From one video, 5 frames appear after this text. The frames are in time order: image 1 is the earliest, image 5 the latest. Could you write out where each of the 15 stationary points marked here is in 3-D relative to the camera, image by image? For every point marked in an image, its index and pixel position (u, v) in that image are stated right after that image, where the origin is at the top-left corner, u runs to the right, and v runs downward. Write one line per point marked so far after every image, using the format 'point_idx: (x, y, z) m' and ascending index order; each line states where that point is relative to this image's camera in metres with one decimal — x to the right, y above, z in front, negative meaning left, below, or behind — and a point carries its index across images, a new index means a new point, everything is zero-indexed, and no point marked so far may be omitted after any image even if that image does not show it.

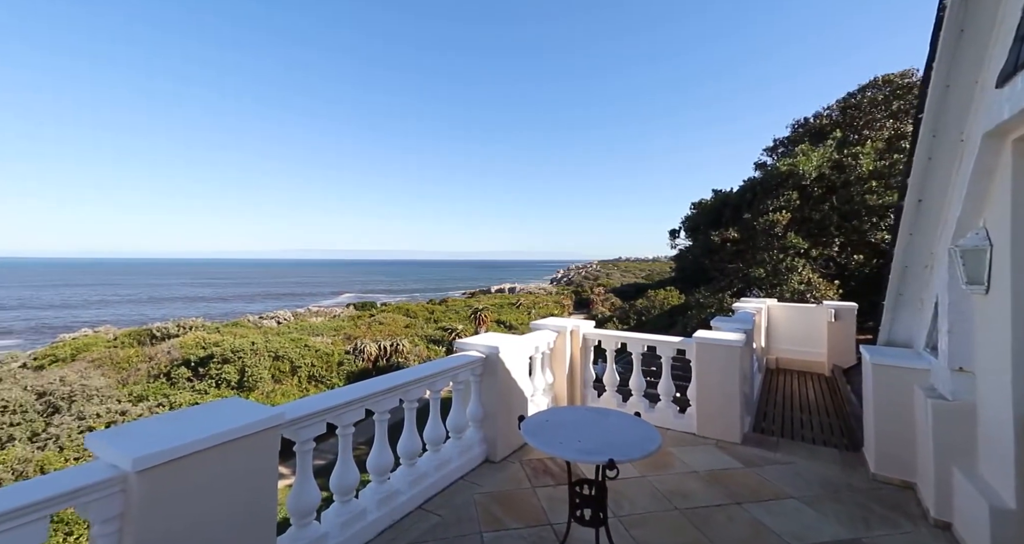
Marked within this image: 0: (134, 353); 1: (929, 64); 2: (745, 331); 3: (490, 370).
0: (-12.6, -2.7, +16.6) m
1: (+2.6, +1.3, +2.9) m
2: (+1.8, -0.5, +3.6) m
3: (-0.2, -0.7, +3.4) m
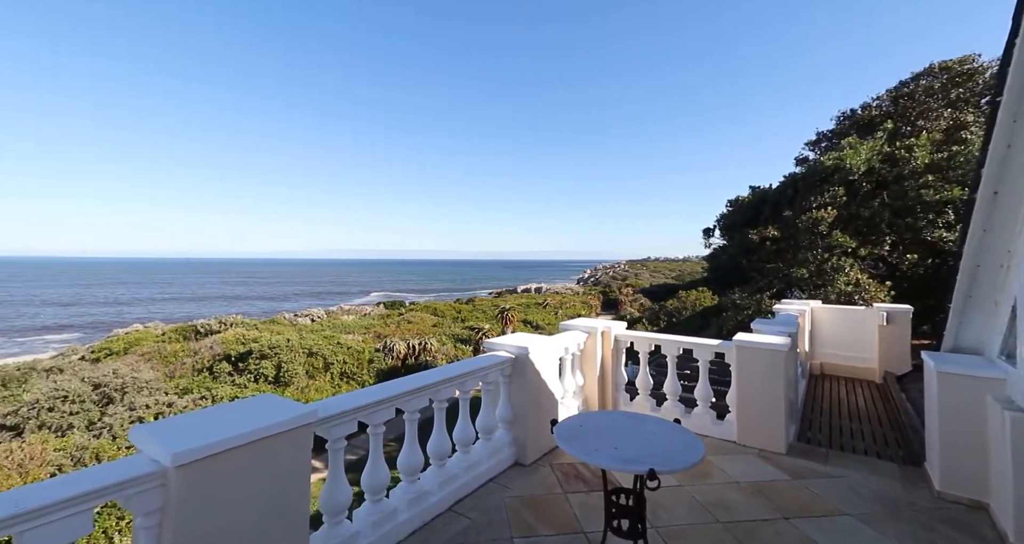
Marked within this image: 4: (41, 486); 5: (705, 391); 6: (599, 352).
0: (-11.7, -2.7, +17.2) m
1: (+2.8, +1.3, +2.7) m
2: (+2.0, -0.5, +3.4) m
3: (0.0, -0.7, +3.3) m
4: (-1.6, -0.7, +1.6) m
5: (+1.4, -0.8, +3.4) m
6: (+0.7, -0.7, +4.1) m
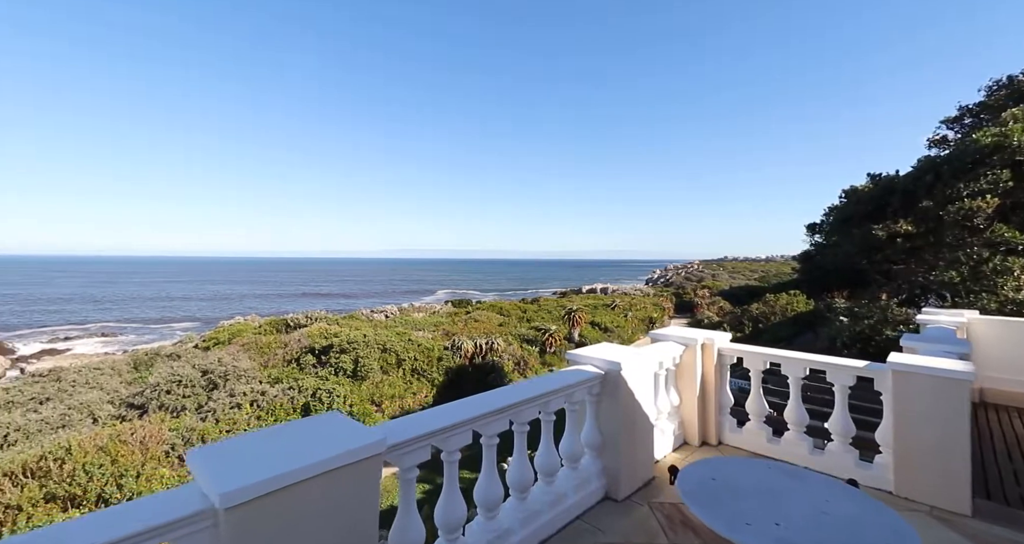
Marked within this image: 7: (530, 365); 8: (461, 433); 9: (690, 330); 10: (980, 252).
0: (-9.2, -2.6, +18.2) m
1: (+3.2, +1.3, +1.9) m
2: (+2.5, -0.5, +2.7) m
3: (+0.6, -0.7, +2.9) m
4: (-1.3, -0.7, +1.4) m
5: (+1.9, -0.9, +2.7) m
6: (+1.4, -0.7, +3.5) m
7: (+0.6, -3.5, +17.8) m
8: (-0.2, -0.7, +2.2) m
9: (+1.3, -0.4, +3.6) m
10: (+7.0, +0.3, +7.6) m
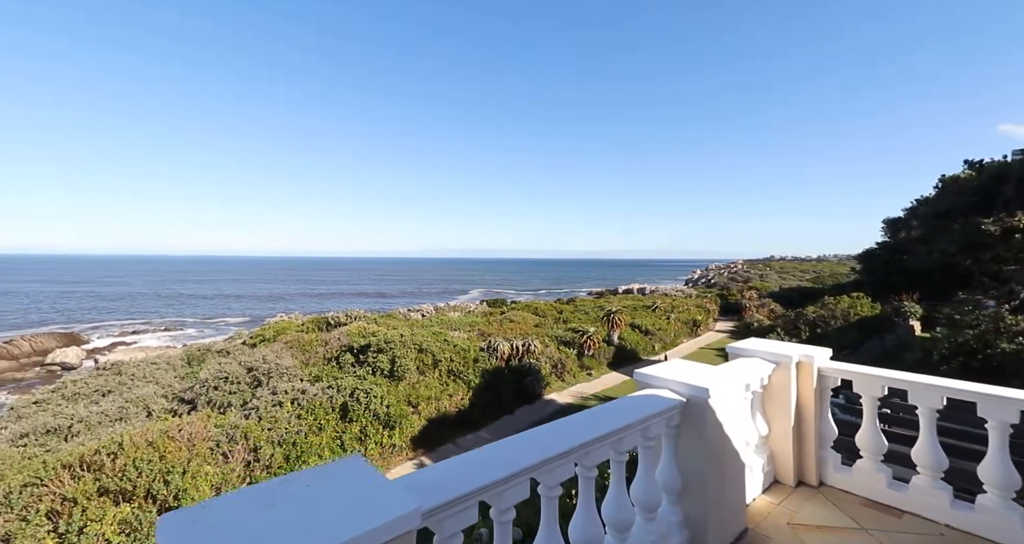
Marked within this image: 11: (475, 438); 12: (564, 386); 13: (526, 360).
0: (-7.8, -2.6, +18.3) m
1: (+3.4, +1.2, +1.2) m
2: (+2.8, -0.5, +2.0) m
3: (+0.9, -0.7, +2.3) m
4: (-1.1, -0.8, +1.0) m
5: (+2.2, -0.9, +2.1) m
6: (+1.7, -0.7, +2.9) m
7: (+2.0, -3.5, +17.3) m
8: (0.0, -0.8, +1.7) m
9: (+1.7, -0.5, +3.0) m
10: (+7.6, +0.3, +6.6) m
11: (-1.0, -4.5, +13.1) m
12: (+1.8, -4.0, +16.7) m
13: (+0.4, -3.0, +16.1) m
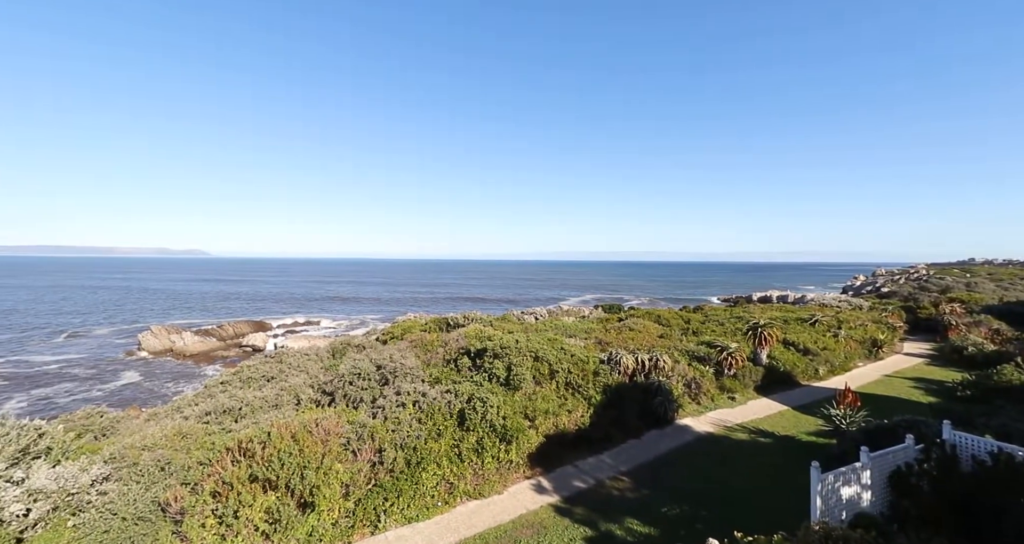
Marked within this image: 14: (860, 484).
0: (-3.1, -2.8, +18.2) m
1: (+3.7, +1.2, -1.1) m
2: (+3.3, -0.6, -0.1) m
3: (+1.5, -0.8, +0.6) m
4: (-0.8, -0.8, -0.2) m
5: (+2.7, -1.0, +0.1) m
6: (+2.4, -0.8, +1.0) m
7: (+6.1, -3.7, +14.8) m
8: (+0.5, -0.8, +0.2) m
9: (+2.4, -0.5, +1.1) m
10: (+9.0, +0.1, +3.2) m
11: (+2.1, -4.7, +11.5) m
12: (+5.8, -4.2, +14.4) m
13: (+4.3, -3.2, +14.1) m
14: (+5.3, -3.2, +7.2) m
